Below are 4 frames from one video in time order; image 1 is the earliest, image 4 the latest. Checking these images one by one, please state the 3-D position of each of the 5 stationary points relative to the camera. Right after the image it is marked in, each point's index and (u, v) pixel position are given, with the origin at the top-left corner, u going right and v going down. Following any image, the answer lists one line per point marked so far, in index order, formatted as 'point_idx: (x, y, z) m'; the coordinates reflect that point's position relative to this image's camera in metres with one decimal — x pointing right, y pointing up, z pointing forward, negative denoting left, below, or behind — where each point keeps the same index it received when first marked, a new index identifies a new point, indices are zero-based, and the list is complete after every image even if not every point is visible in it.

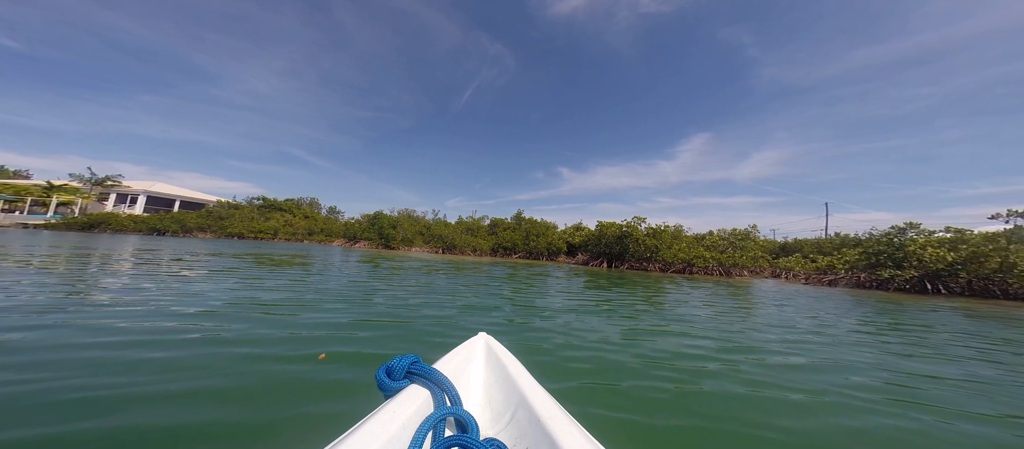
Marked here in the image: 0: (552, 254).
0: (+2.6, -1.8, +19.9) m
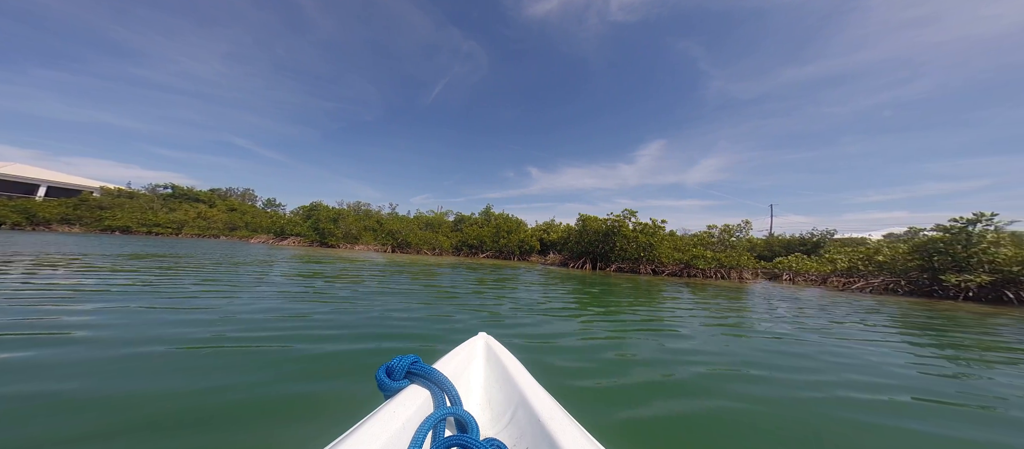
0: (+0.7, -1.6, +18.6) m
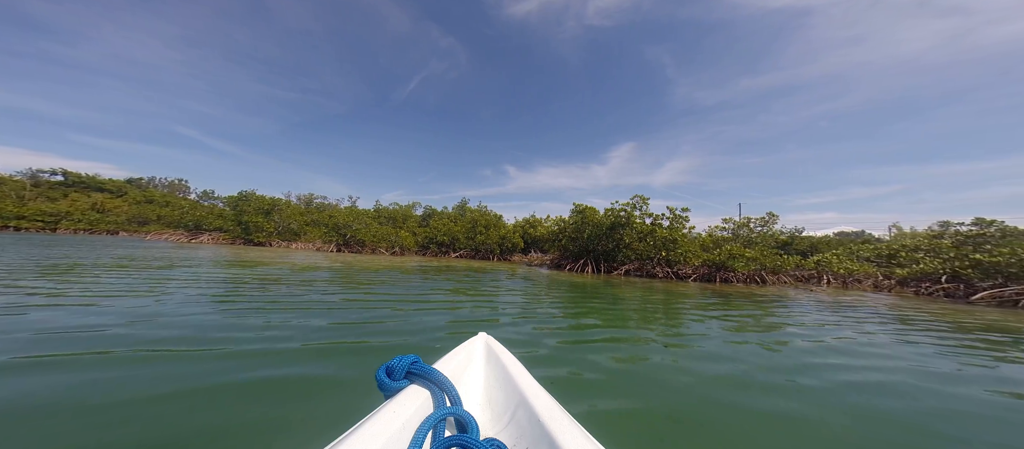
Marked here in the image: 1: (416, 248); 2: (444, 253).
0: (-0.4, -1.4, +17.0) m
1: (-5.2, -1.3, +18.3) m
2: (-3.5, -1.6, +17.8) m
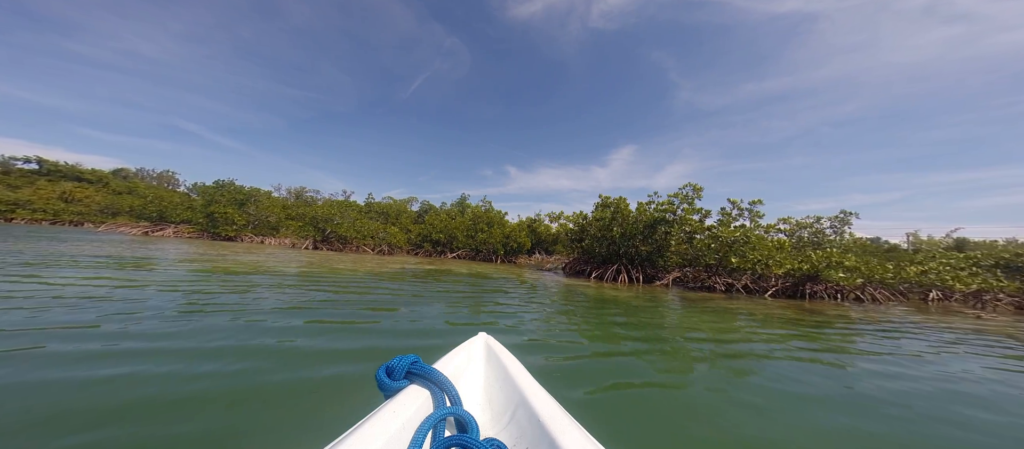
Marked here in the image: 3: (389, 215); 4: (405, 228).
0: (0.0, -1.4, +15.9) m
1: (-4.7, -1.2, +17.3) m
2: (-3.1, -1.5, +16.8) m
3: (-6.3, +0.3, +19.7) m
4: (-4.9, -0.4, +18.1) m
